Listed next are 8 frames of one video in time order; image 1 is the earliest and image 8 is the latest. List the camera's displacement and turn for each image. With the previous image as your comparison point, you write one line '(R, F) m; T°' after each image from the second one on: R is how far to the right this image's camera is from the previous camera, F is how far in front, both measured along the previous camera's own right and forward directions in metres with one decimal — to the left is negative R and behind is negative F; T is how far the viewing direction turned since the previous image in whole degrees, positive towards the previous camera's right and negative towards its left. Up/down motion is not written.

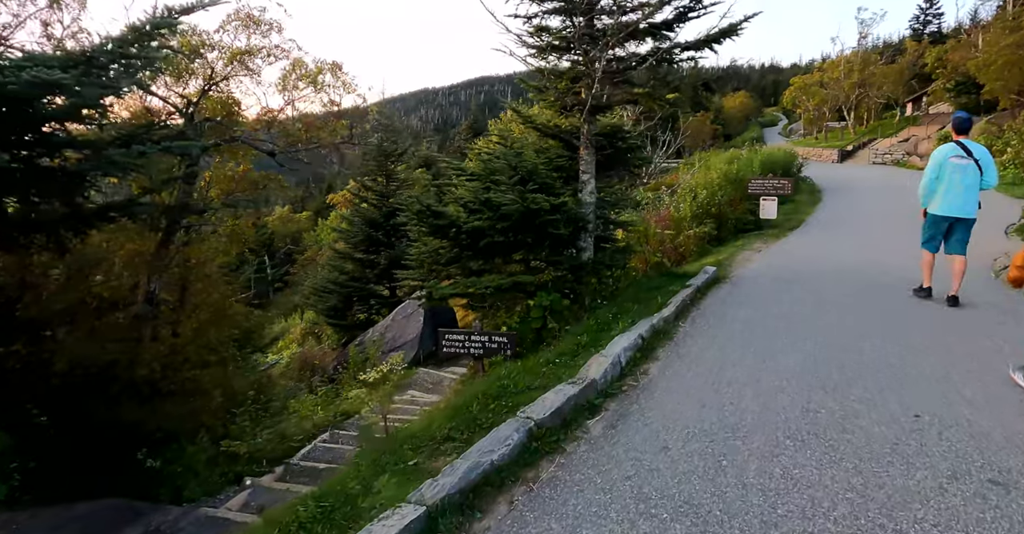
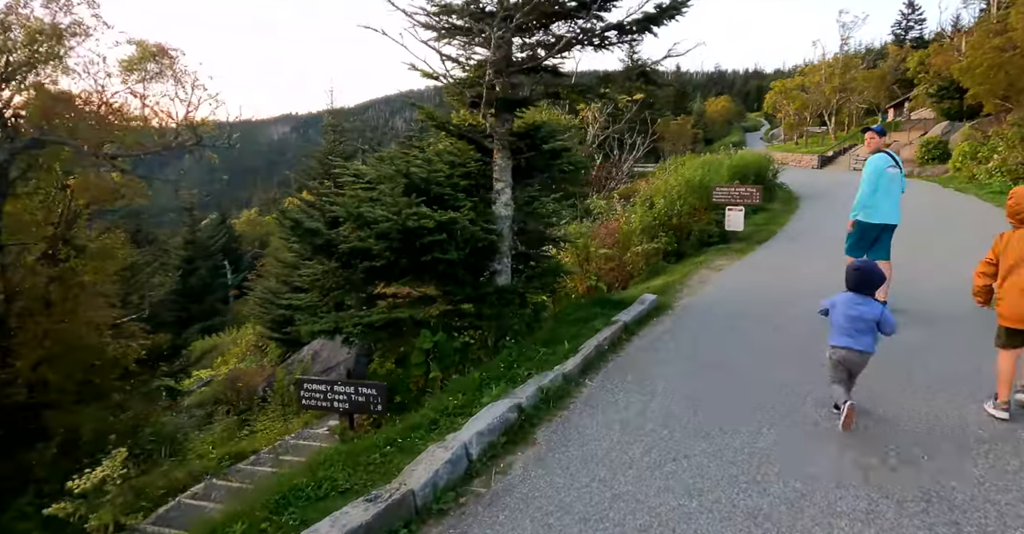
(+1.1, +1.5) m; +1°
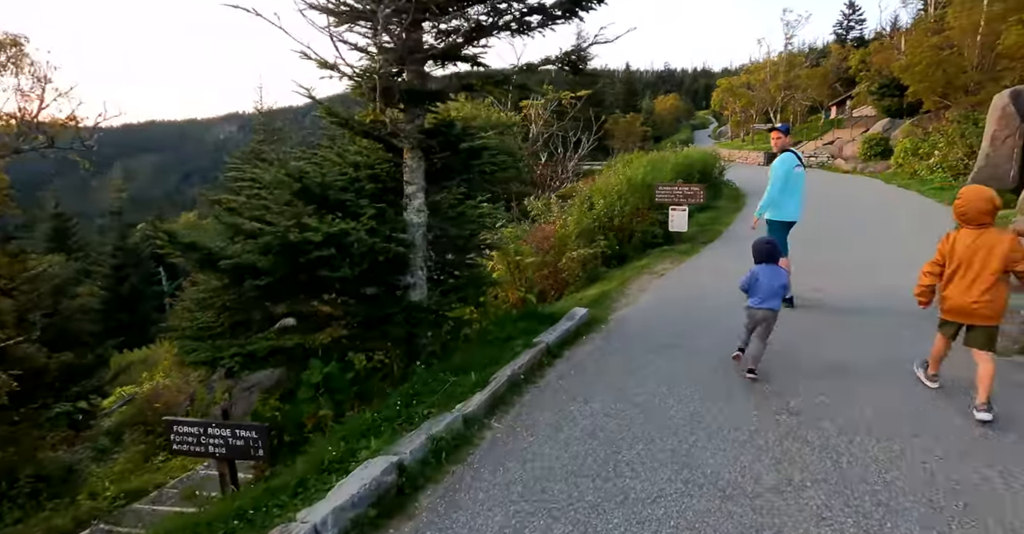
(+0.5, +0.8) m; +4°
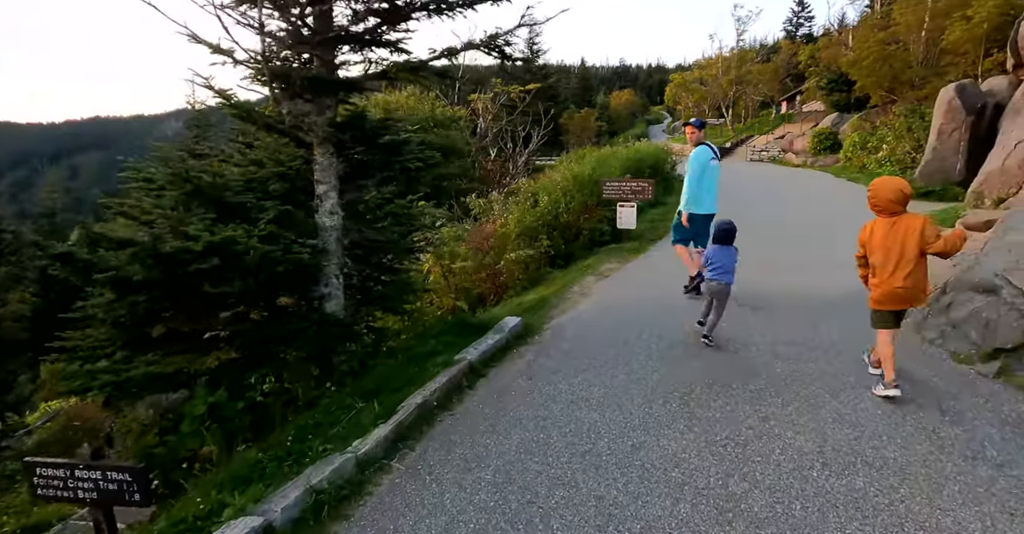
(+0.3, +0.6) m; +4°
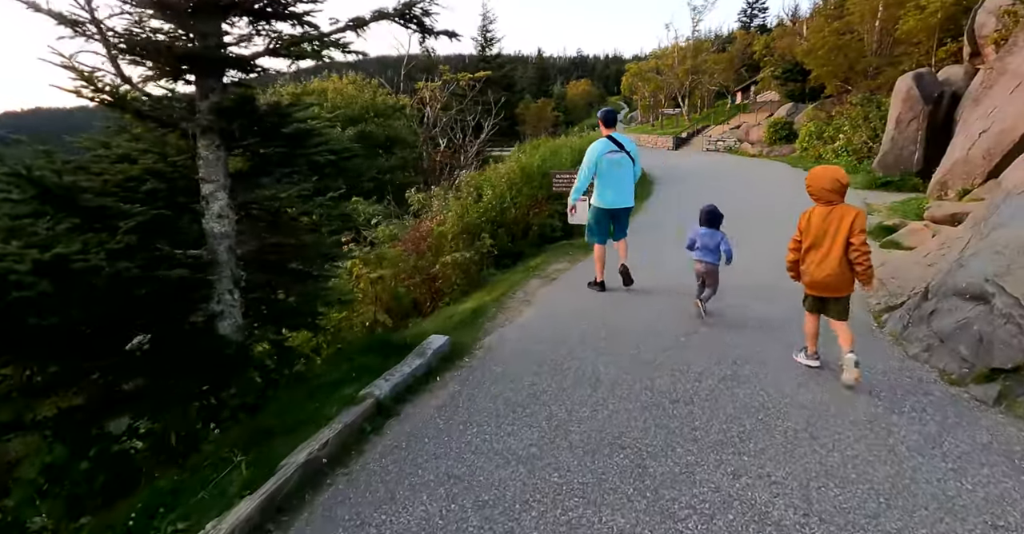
(+0.3, +0.8) m; +4°
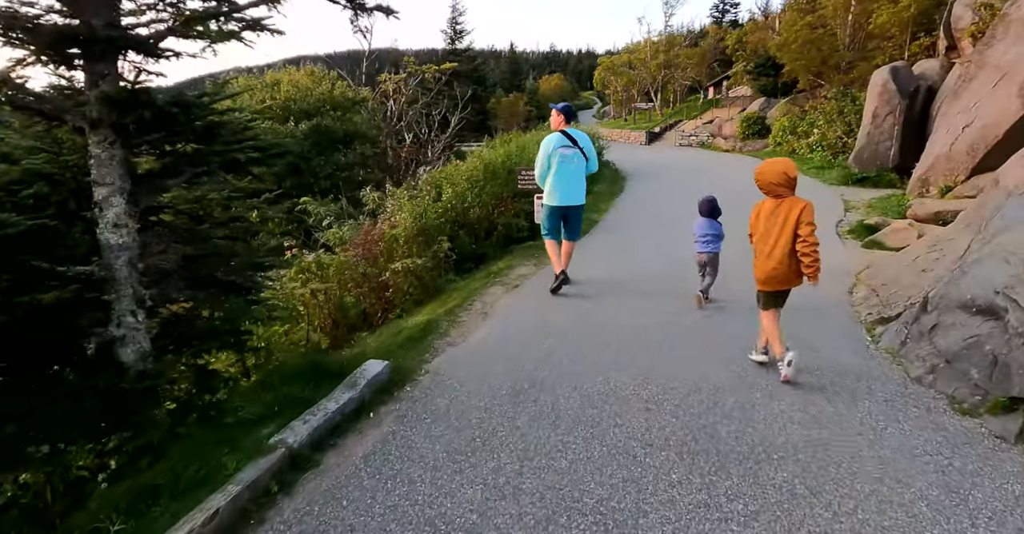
(+0.2, +0.6) m; +2°
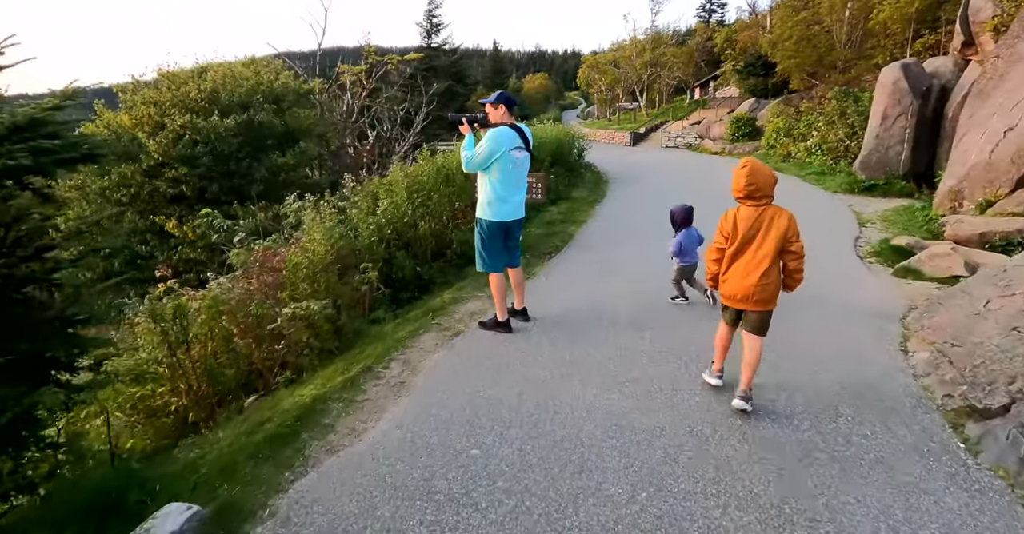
(+0.3, +1.4) m; +1°
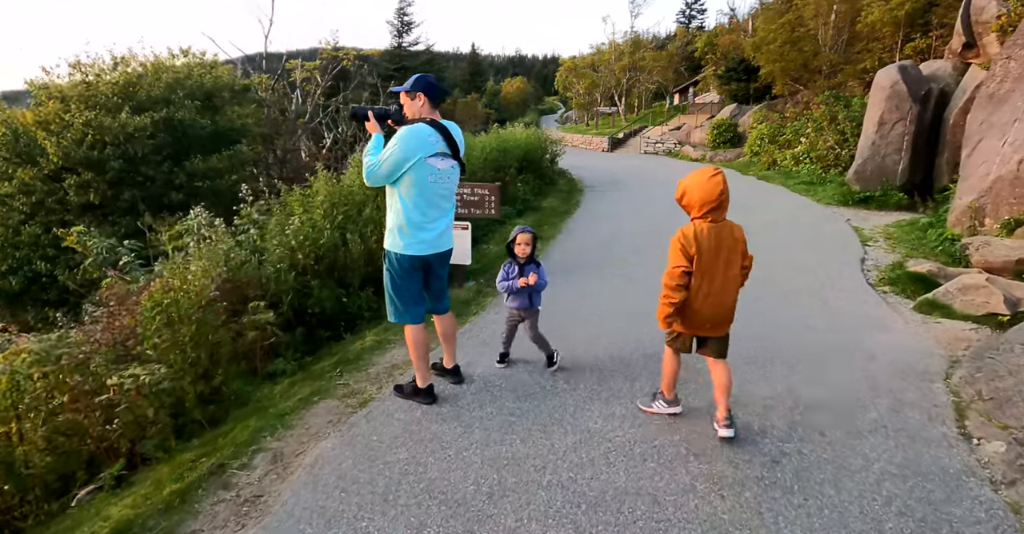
(+0.3, +1.1) m; +2°
